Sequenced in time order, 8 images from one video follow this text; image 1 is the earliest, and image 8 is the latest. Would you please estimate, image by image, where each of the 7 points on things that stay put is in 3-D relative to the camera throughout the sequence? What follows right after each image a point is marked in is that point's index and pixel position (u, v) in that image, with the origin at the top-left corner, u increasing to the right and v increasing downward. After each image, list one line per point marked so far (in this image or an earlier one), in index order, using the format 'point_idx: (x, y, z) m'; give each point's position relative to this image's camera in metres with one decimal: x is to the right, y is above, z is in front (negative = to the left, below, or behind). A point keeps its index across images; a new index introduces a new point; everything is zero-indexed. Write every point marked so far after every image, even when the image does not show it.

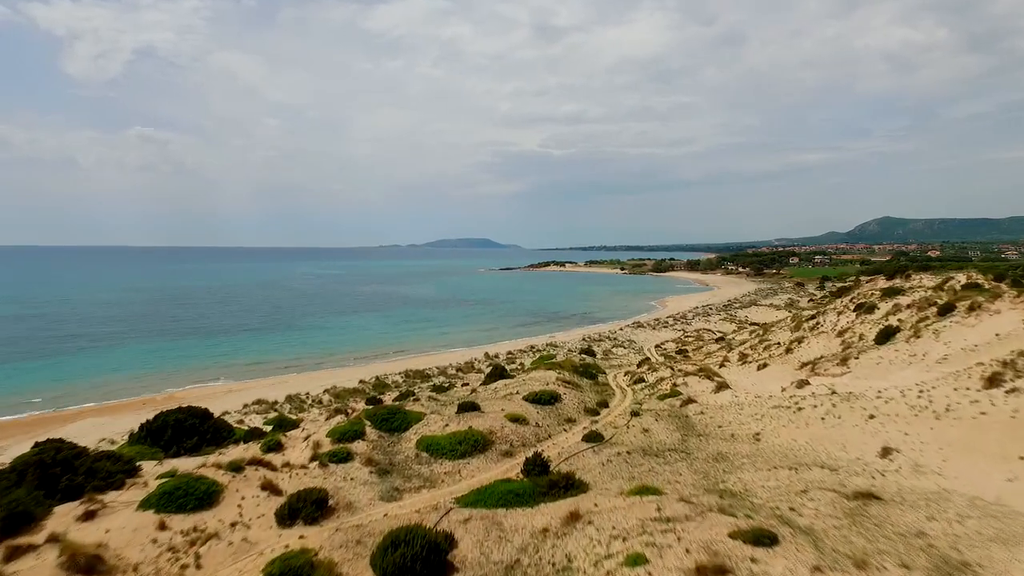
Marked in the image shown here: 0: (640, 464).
0: (+2.7, -3.7, +14.9) m
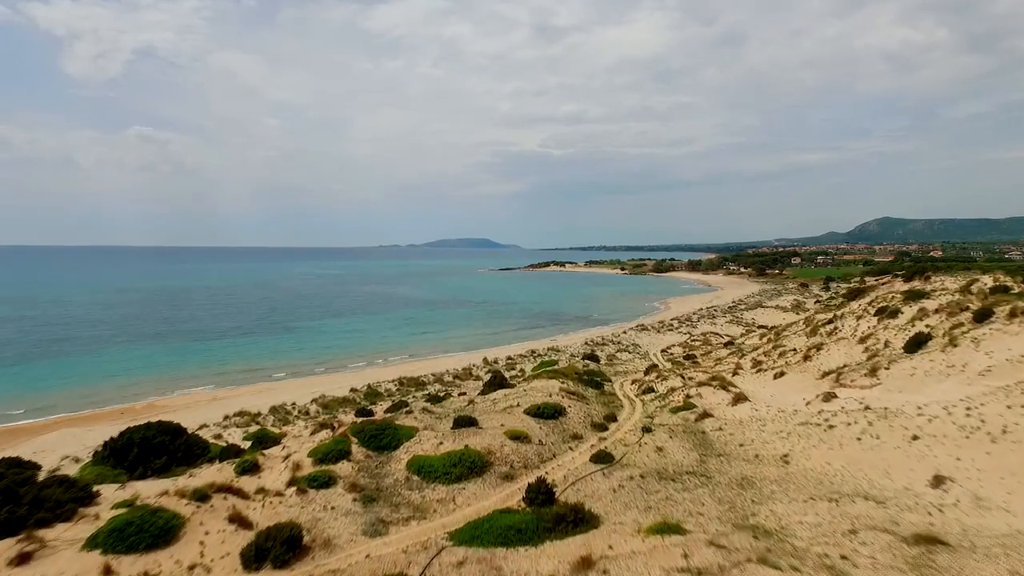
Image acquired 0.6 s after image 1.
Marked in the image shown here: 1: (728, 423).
0: (+2.7, -3.8, +13.3) m
1: (+5.3, -3.4, +17.4) m
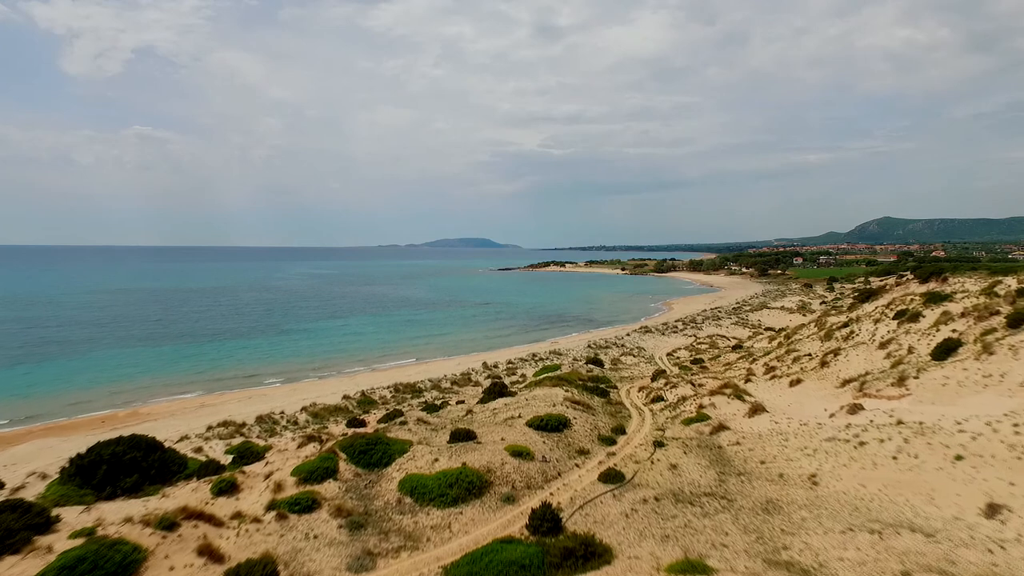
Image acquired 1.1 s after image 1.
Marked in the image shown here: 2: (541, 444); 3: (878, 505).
0: (+2.8, -3.9, +12.1) m
1: (+5.4, -3.4, +16.1) m
2: (+0.6, -3.5, +15.7) m
3: (+5.9, -3.5, +11.4) m
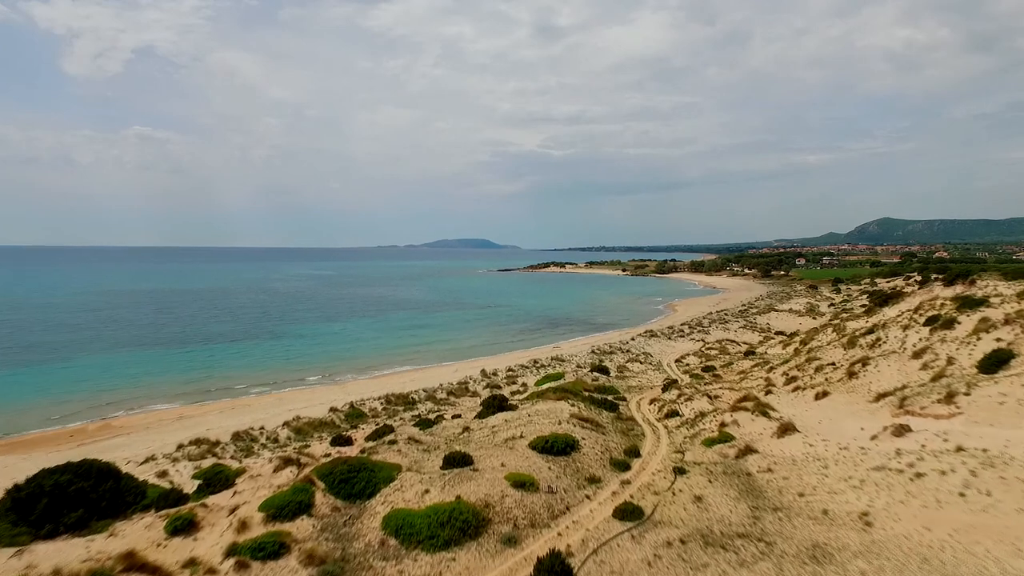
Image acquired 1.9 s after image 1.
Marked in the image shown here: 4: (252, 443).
0: (+2.8, -4.0, +10.2) m
1: (+5.4, -3.6, +14.2) m
2: (+0.7, -3.6, +13.9) m
3: (+6.0, -3.6, +9.5) m
4: (-7.1, -4.2, +19.1) m
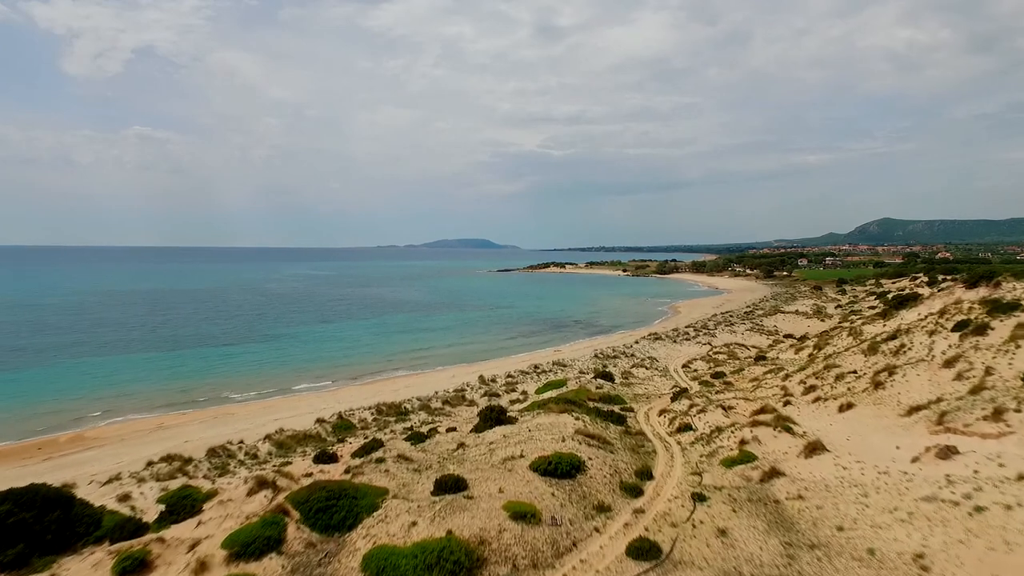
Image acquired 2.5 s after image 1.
0: (+2.8, -4.1, +8.7) m
1: (+5.4, -3.6, +12.7) m
2: (+0.7, -3.7, +12.3) m
3: (+5.9, -3.7, +8.0) m
4: (-7.1, -4.3, +17.6) m
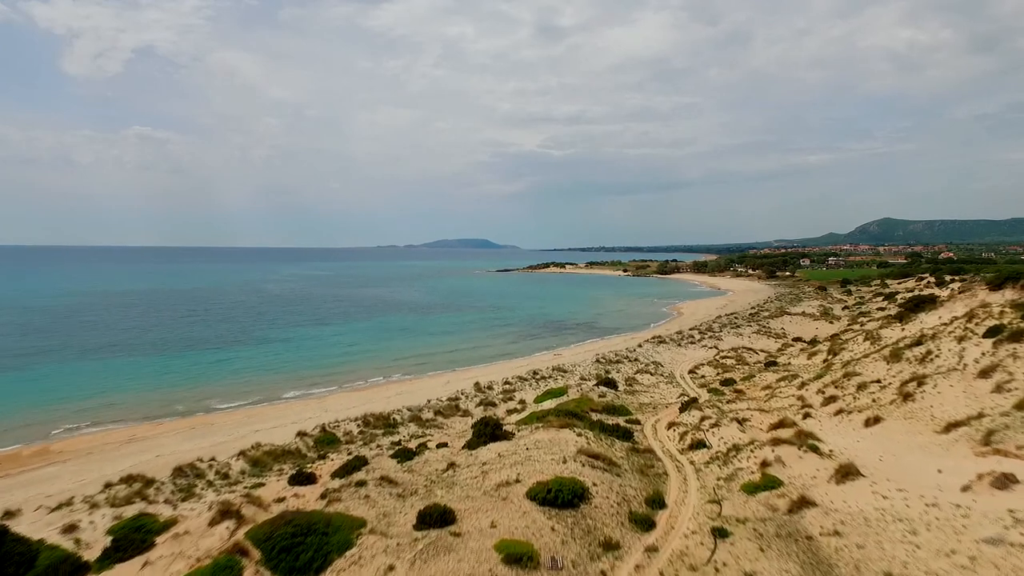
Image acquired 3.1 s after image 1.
0: (+2.7, -4.2, +7.1) m
1: (+5.3, -3.7, +11.1) m
2: (+0.6, -3.8, +10.8) m
3: (+5.8, -3.8, +6.4) m
4: (-7.2, -4.4, +16.0) m
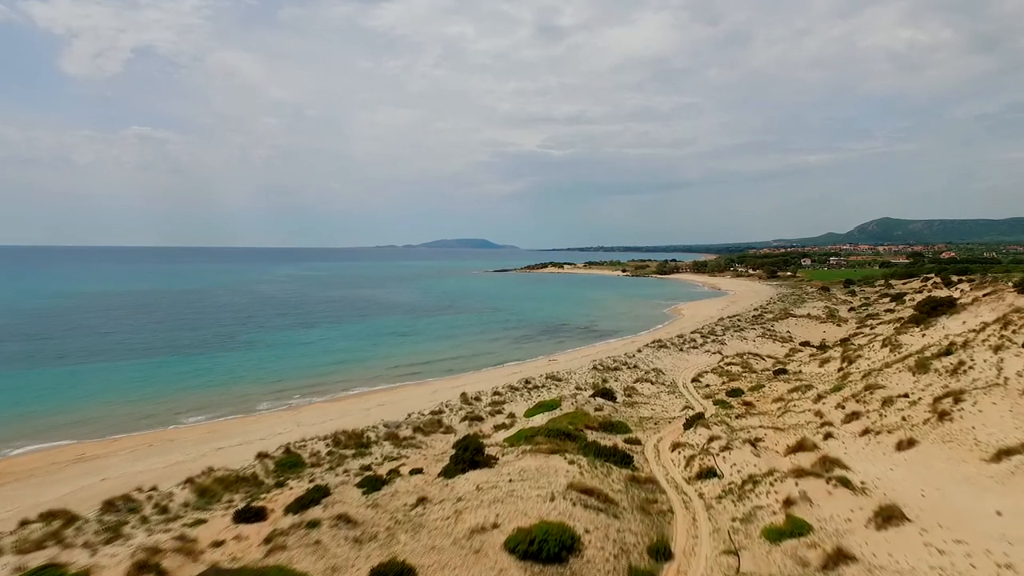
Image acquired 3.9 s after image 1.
0: (+2.3, -4.3, +4.9) m
1: (+4.9, -3.8, +9.0) m
2: (+0.2, -3.9, +8.6) m
3: (+5.5, -3.9, +4.3) m
4: (-7.6, -4.5, +13.8) m
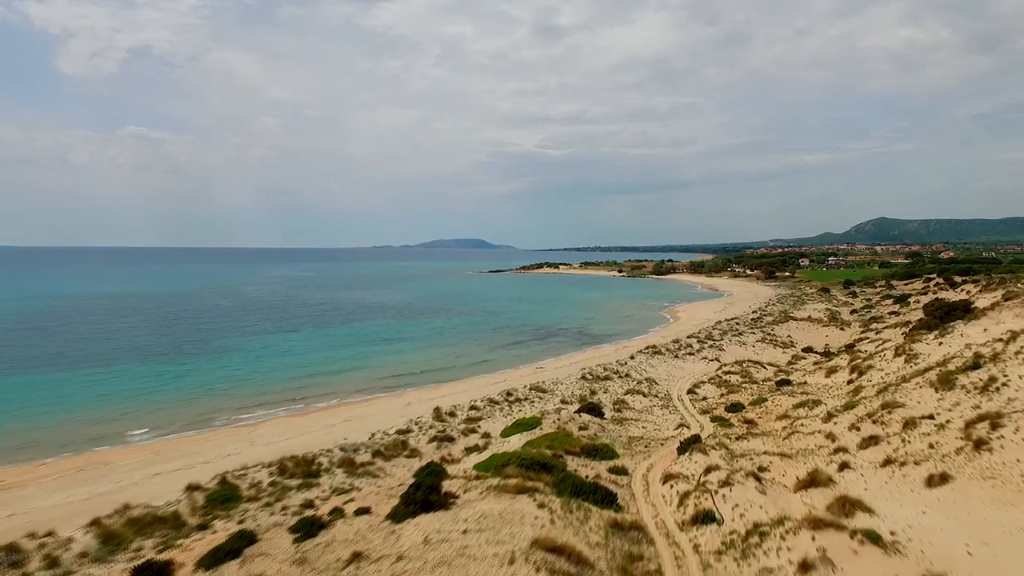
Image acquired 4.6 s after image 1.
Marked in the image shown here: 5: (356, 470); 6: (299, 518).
0: (+1.7, -4.5, +2.6) m
1: (+4.2, -4.0, +6.7) m
2: (-0.5, -4.1, +6.3) m
3: (+4.8, -4.0, +2.0) m
4: (-8.3, -4.6, +11.5) m
5: (-3.8, -4.4, +17.1) m
6: (-4.1, -4.4, +13.8) m
